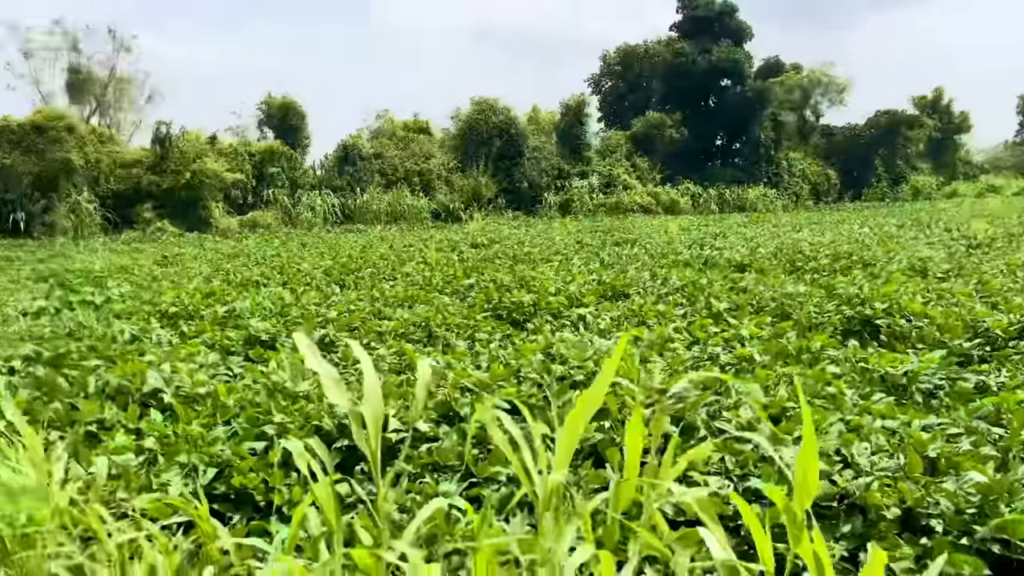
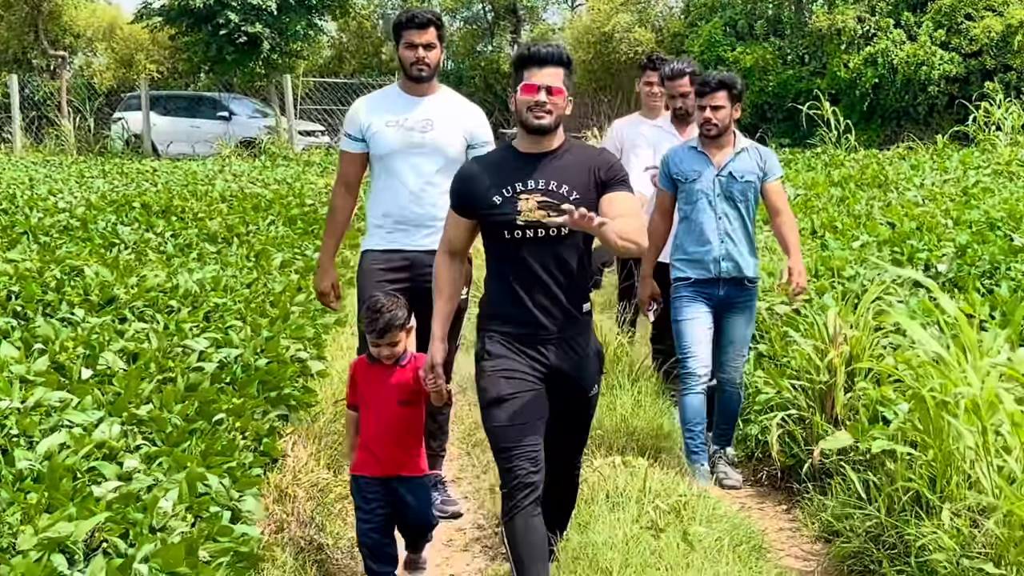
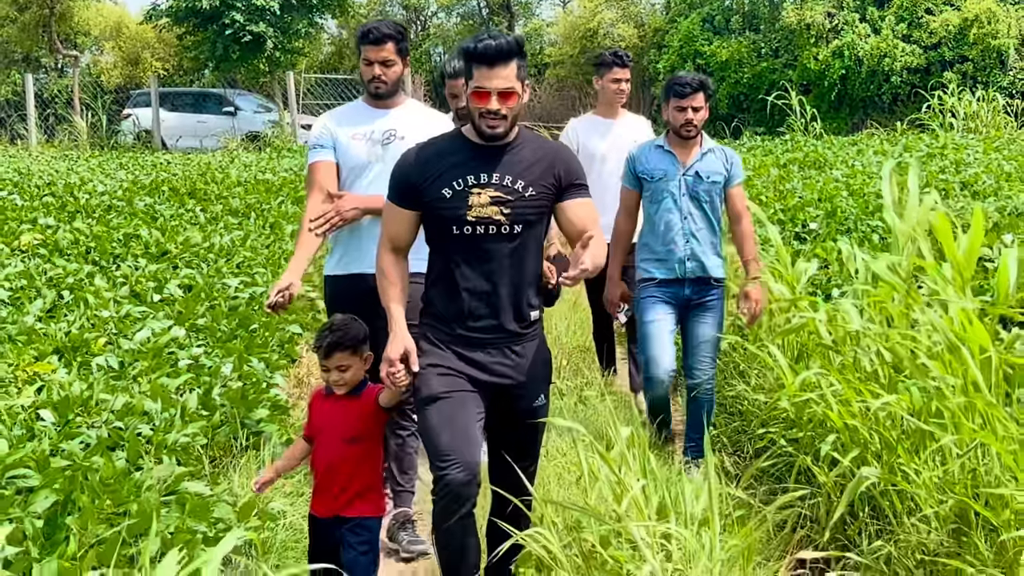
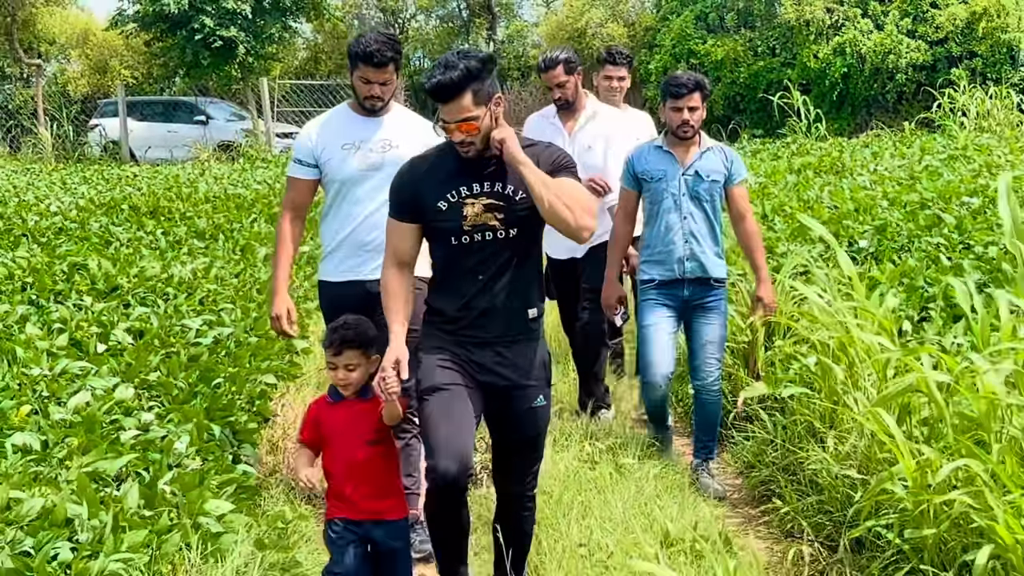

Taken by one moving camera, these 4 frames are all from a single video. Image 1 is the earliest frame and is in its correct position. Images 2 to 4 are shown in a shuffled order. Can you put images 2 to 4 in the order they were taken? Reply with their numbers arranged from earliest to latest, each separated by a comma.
2, 4, 3
